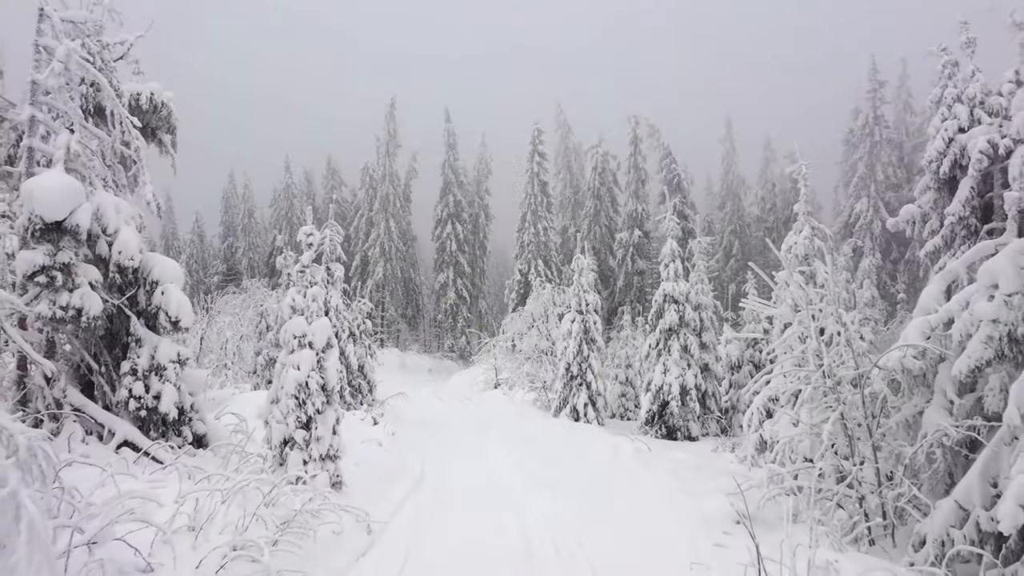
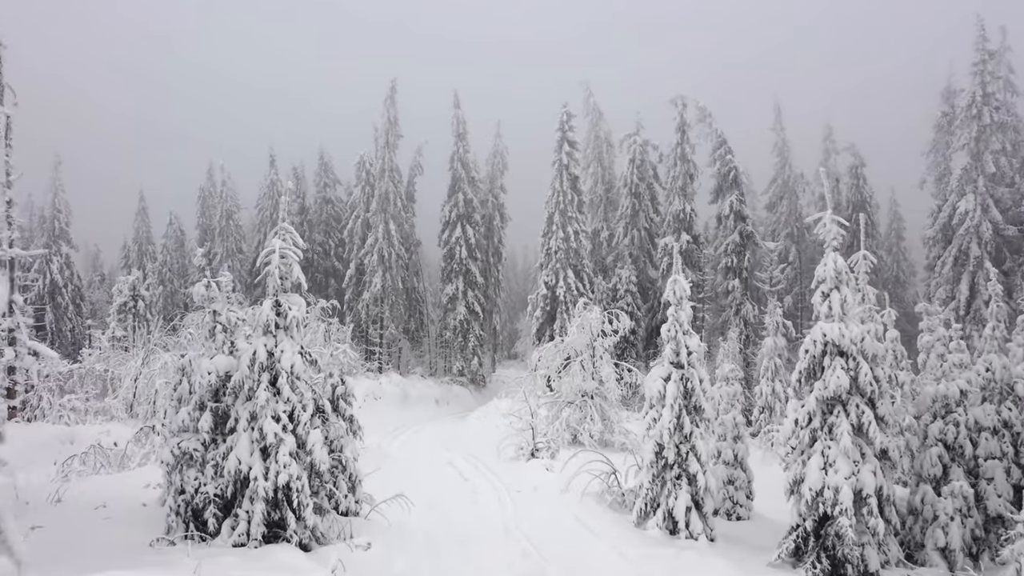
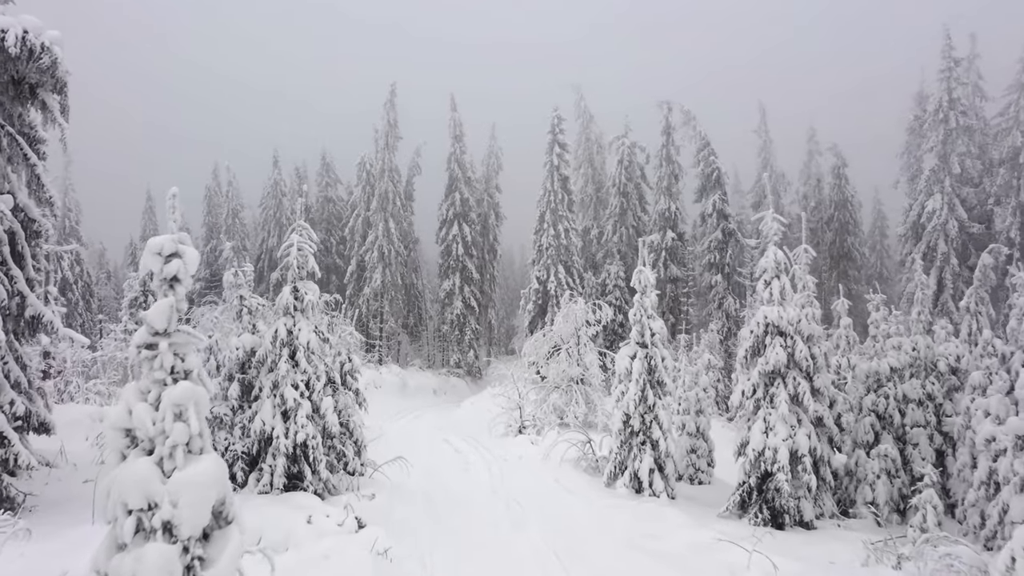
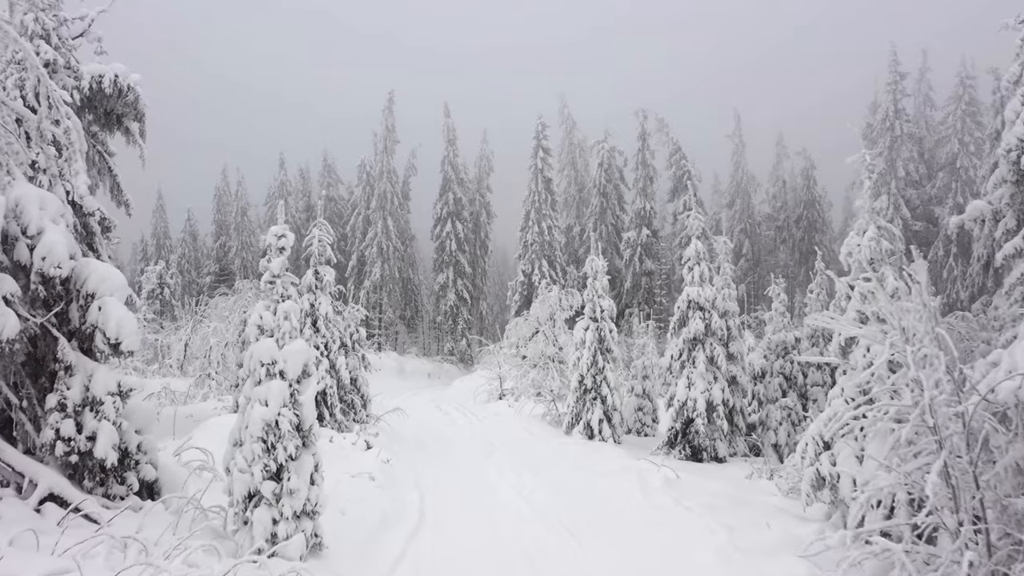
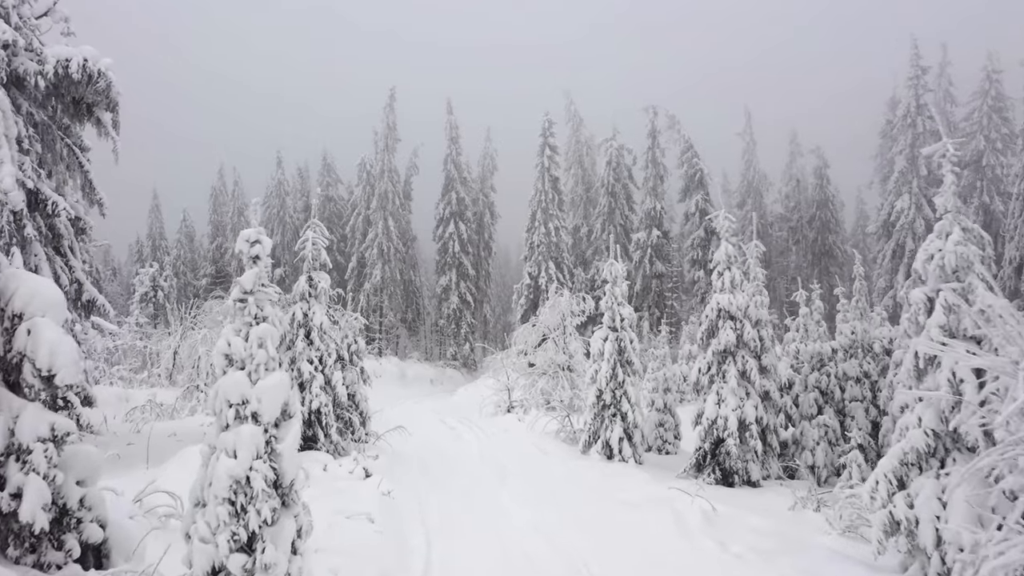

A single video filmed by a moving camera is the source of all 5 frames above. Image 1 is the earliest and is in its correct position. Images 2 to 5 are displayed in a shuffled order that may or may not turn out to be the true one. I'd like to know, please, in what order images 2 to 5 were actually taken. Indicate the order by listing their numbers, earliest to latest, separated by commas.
4, 5, 3, 2
